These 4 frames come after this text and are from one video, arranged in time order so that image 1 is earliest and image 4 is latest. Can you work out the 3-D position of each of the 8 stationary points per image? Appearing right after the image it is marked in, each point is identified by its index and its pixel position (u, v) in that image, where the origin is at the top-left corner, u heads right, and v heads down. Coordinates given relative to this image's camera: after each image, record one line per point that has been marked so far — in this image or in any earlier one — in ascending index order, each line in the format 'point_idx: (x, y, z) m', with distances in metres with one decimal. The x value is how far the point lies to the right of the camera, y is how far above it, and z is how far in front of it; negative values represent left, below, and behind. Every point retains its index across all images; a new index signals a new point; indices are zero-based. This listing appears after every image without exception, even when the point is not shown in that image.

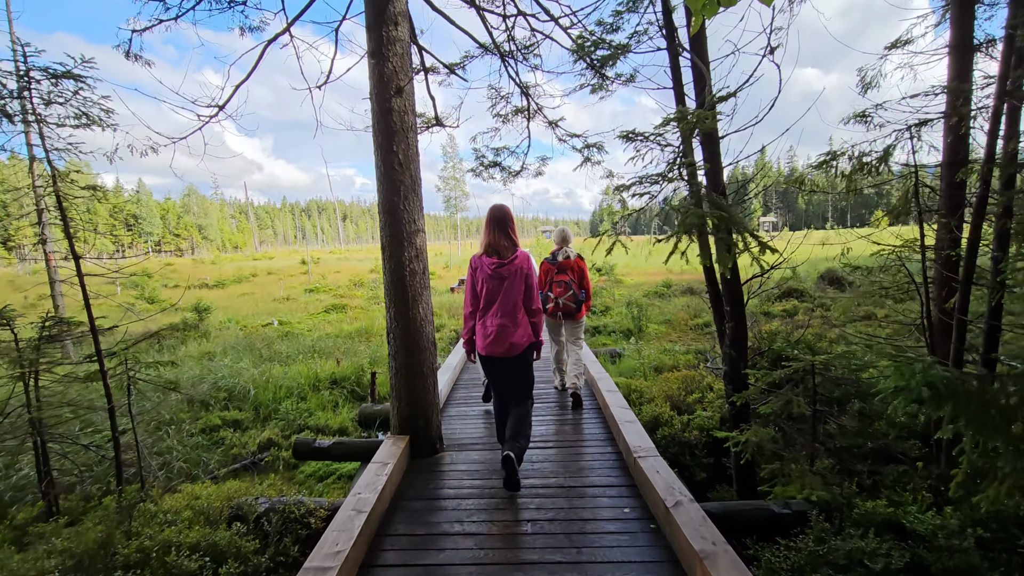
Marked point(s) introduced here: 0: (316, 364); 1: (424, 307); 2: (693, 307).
0: (-2.9, -1.1, +7.5) m
1: (-0.6, -0.1, +3.6) m
2: (+4.4, -0.5, +12.5) m
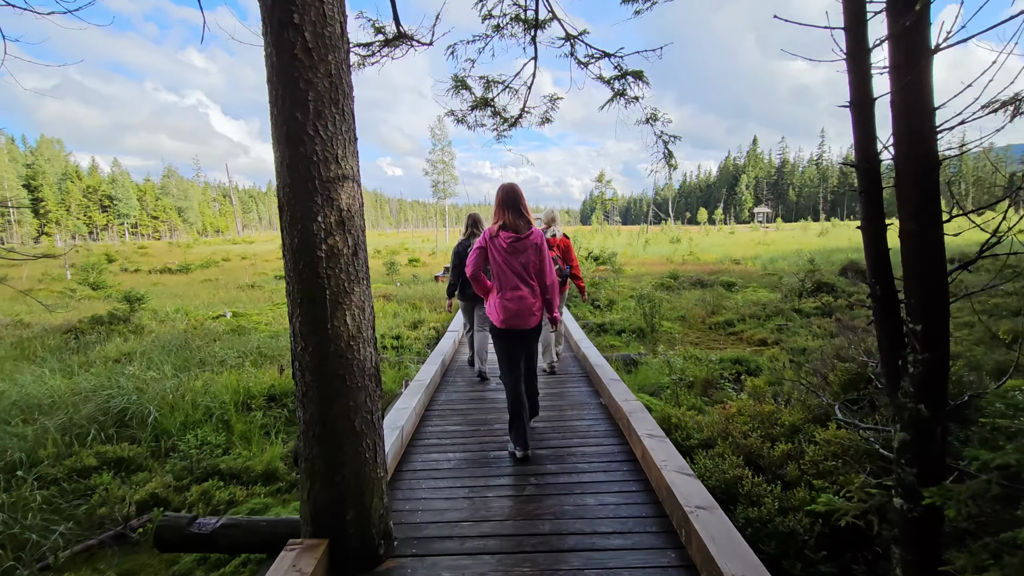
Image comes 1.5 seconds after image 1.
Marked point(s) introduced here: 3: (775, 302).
0: (-3.0, -1.0, +5.9) m
1: (-0.6, -0.1, +2.1) m
2: (+4.2, -0.3, +11.1) m
3: (+5.2, -0.3, +10.2) m
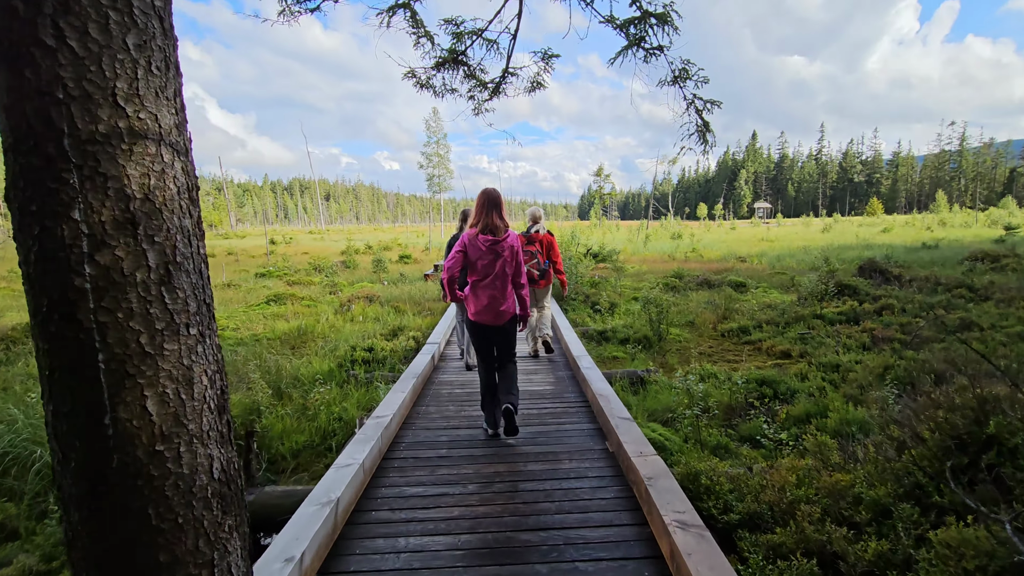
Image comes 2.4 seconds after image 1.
0: (-3.1, -1.1, +5.0) m
1: (-0.7, -0.2, +1.1) m
2: (+4.1, -0.3, +10.1) m
3: (+5.1, -0.3, +9.3) m
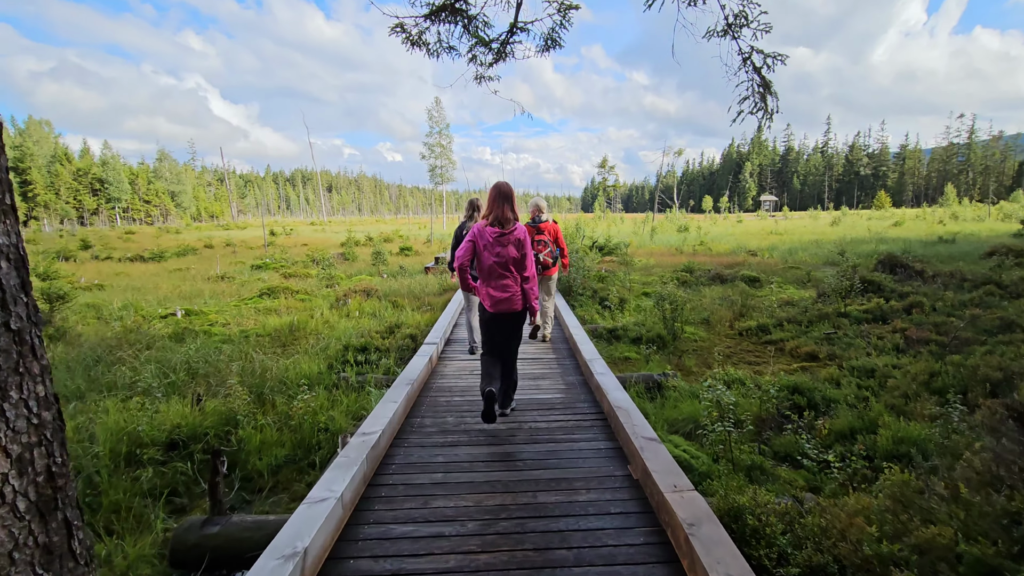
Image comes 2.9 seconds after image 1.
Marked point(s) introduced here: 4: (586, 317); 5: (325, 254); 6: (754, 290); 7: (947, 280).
0: (-3.1, -1.0, +4.5) m
1: (-0.7, -0.2, +0.6) m
2: (+4.1, -0.2, +9.6) m
3: (+5.2, -0.2, +8.8) m
4: (+1.2, -0.5, +8.4) m
5: (-7.0, +1.3, +19.1) m
6: (+5.1, 0.0, +10.9) m
7: (+8.5, +0.2, +10.0) m
